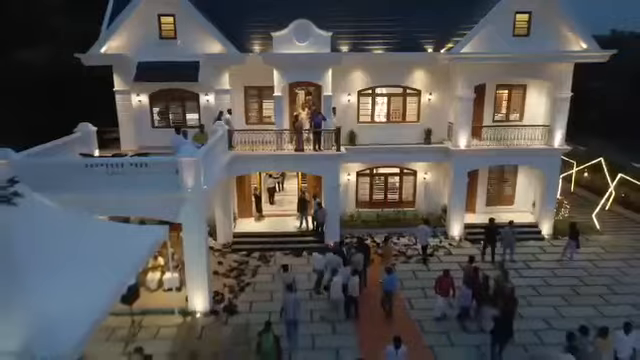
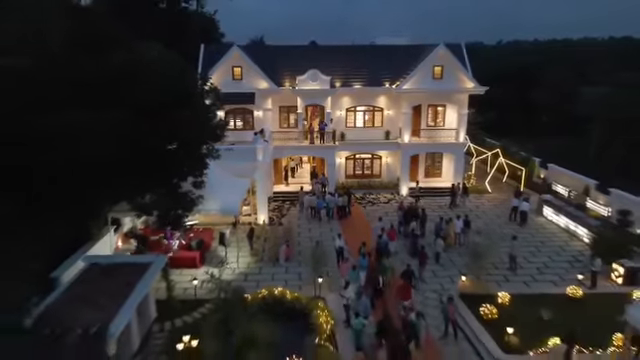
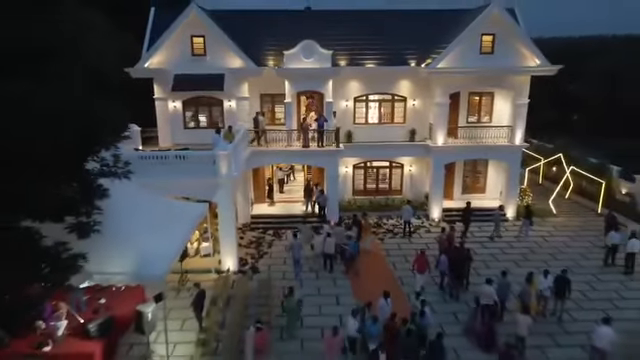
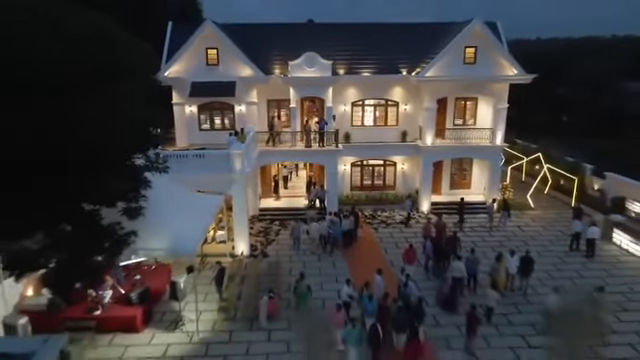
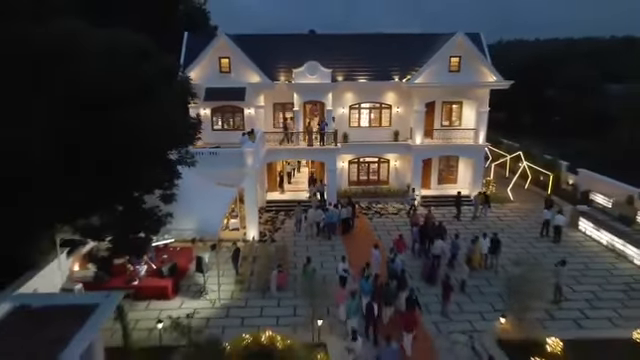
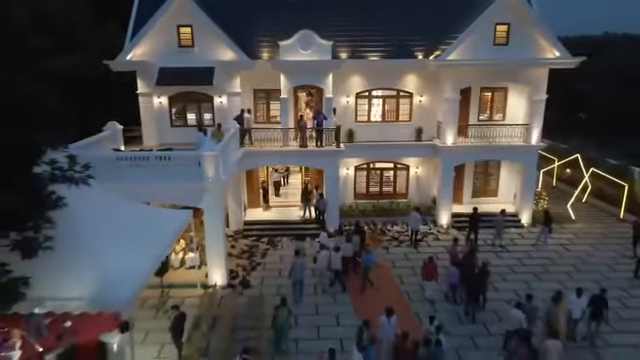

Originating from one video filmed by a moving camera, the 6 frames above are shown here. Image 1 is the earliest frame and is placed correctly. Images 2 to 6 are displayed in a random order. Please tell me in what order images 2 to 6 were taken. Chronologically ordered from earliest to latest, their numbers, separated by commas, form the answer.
6, 3, 4, 5, 2
